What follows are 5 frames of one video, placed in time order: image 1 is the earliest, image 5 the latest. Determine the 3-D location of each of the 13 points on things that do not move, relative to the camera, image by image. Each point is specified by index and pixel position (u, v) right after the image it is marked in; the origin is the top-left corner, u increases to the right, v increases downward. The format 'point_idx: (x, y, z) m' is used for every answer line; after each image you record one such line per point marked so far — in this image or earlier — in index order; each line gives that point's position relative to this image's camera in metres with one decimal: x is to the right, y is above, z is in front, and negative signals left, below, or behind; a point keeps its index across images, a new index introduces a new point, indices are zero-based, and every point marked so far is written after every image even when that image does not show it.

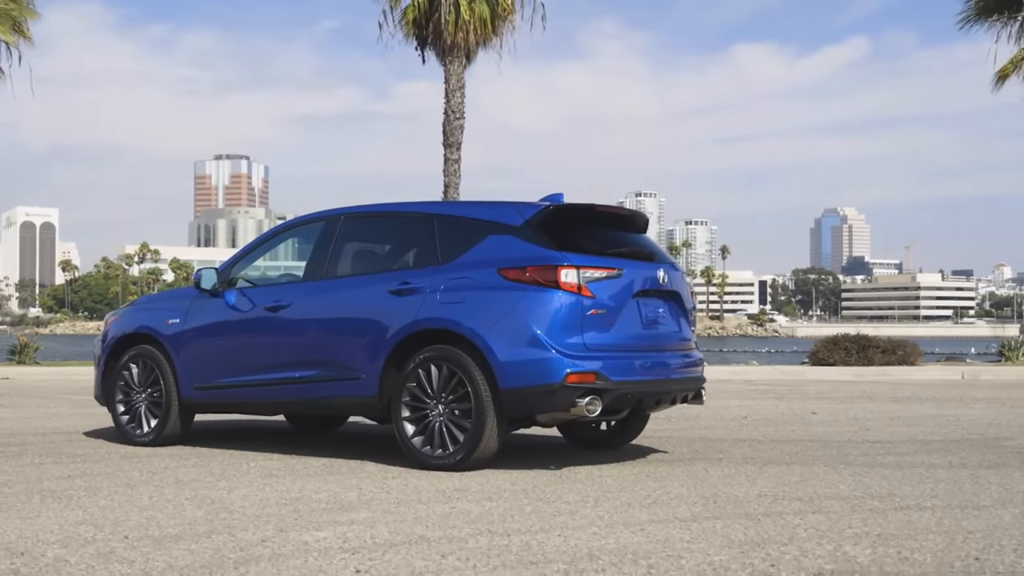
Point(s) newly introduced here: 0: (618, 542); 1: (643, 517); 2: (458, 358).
0: (+0.4, -1.0, +4.6) m
1: (+0.6, -1.1, +5.3) m
2: (-0.3, -0.4, +7.2) m
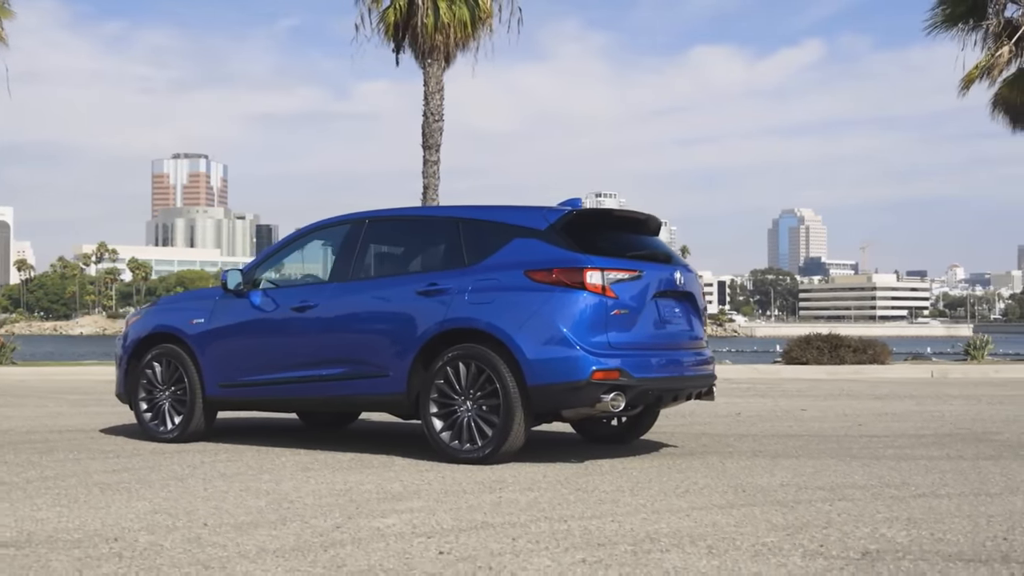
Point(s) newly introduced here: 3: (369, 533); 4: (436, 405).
0: (+0.7, -1.0, +5.0) m
1: (+0.8, -1.1, +5.6) m
2: (-0.2, -0.4, +7.5) m
3: (-0.6, -1.0, +4.8) m
4: (-0.5, -0.8, +7.7) m
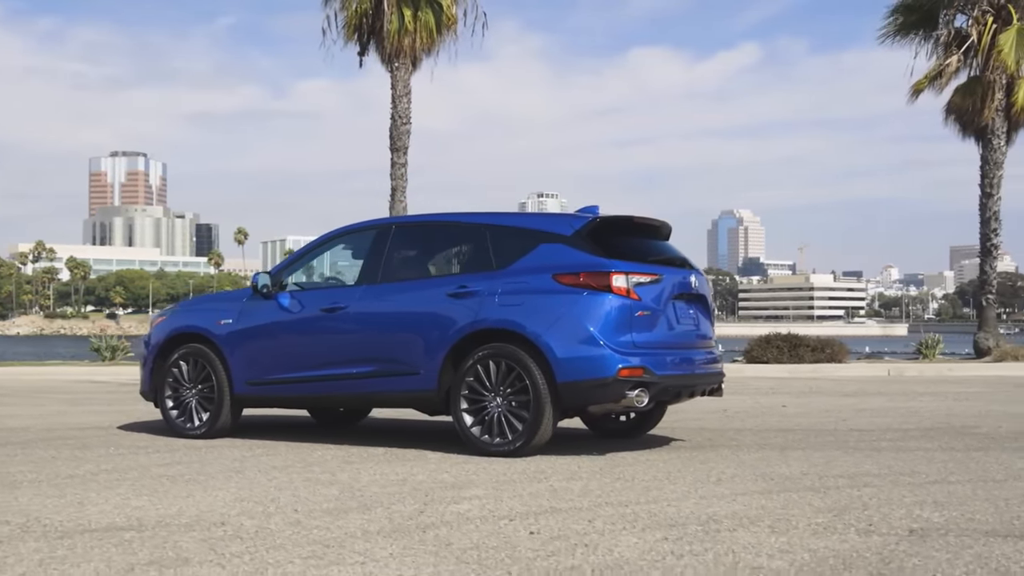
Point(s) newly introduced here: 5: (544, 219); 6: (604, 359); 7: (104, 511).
0: (+1.0, -1.1, +5.5) m
1: (+1.1, -1.1, +6.1) m
2: (0.0, -0.5, +7.9) m
3: (-0.3, -1.0, +5.2) m
4: (-0.3, -0.8, +8.2) m
5: (+0.2, +0.5, +8.3) m
6: (+0.6, -0.5, +7.7) m
7: (-1.9, -1.1, +5.4) m
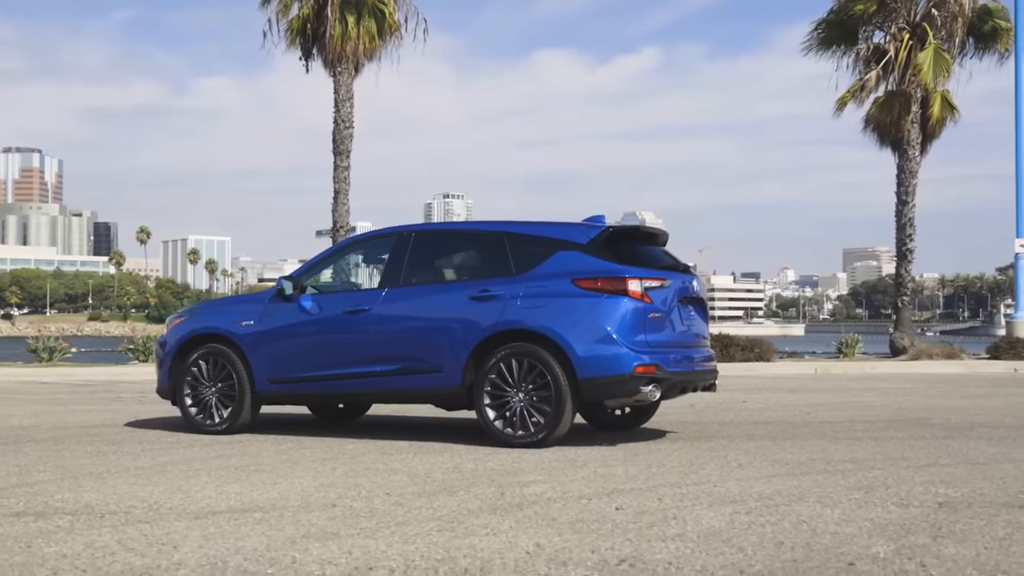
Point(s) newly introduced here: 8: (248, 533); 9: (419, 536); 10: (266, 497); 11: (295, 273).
0: (+1.4, -1.1, +6.2) m
1: (+1.4, -1.1, +6.8) m
2: (+0.2, -0.5, +8.5) m
3: (+0.1, -1.1, +5.8) m
4: (-0.2, -0.8, +8.7) m
5: (+0.4, +0.5, +9.0) m
6: (+0.8, -0.5, +8.4) m
7: (-1.5, -1.1, +5.9) m
8: (-1.1, -1.0, +4.8) m
9: (-0.4, -1.0, +4.8) m
10: (-1.3, -1.1, +5.8) m
11: (-1.9, +0.1, +9.7) m
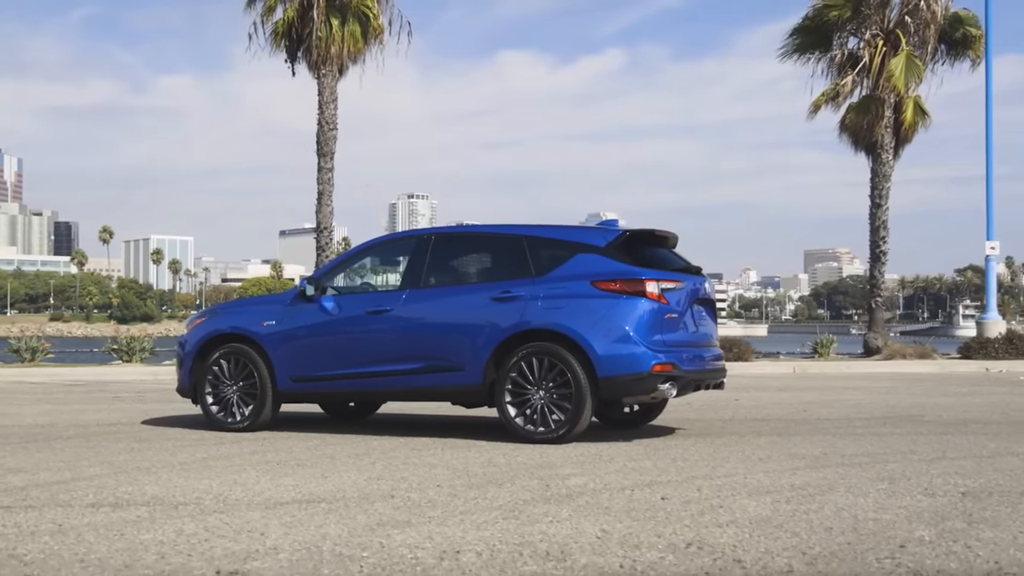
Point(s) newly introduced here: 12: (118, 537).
0: (+1.6, -1.1, +6.5) m
1: (+1.7, -1.1, +7.2) m
2: (+0.4, -0.5, +8.8) m
3: (+0.4, -1.1, +6.1) m
4: (0.0, -0.8, +9.0) m
5: (+0.5, +0.5, +9.3) m
6: (+1.0, -0.5, +8.7) m
7: (-1.3, -1.1, +6.1) m
8: (-0.8, -1.0, +5.1) m
9: (-0.1, -1.0, +5.0) m
10: (-1.0, -1.1, +6.1) m
11: (-1.7, +0.1, +9.9) m
12: (-1.6, -1.0, +4.7) m
